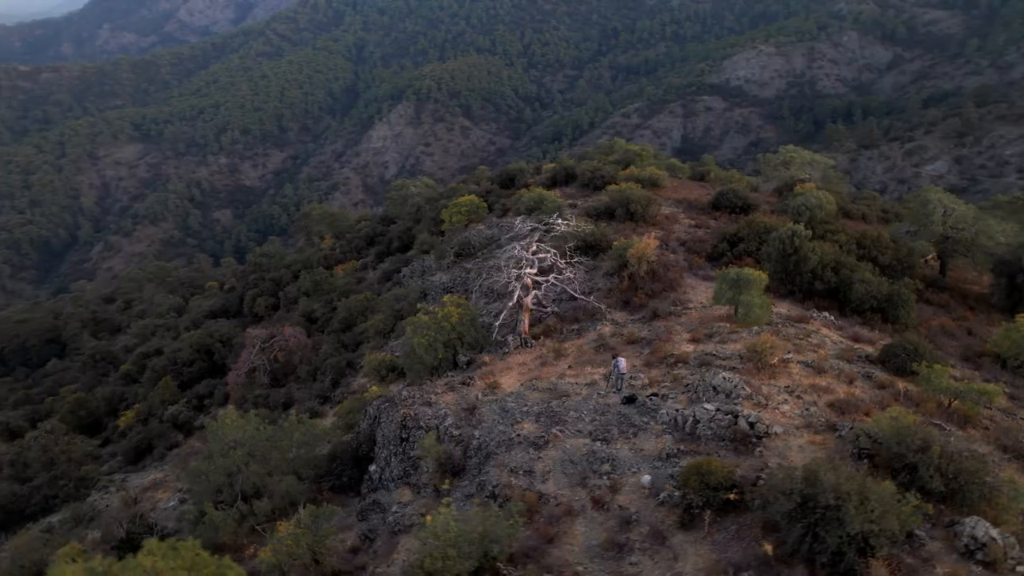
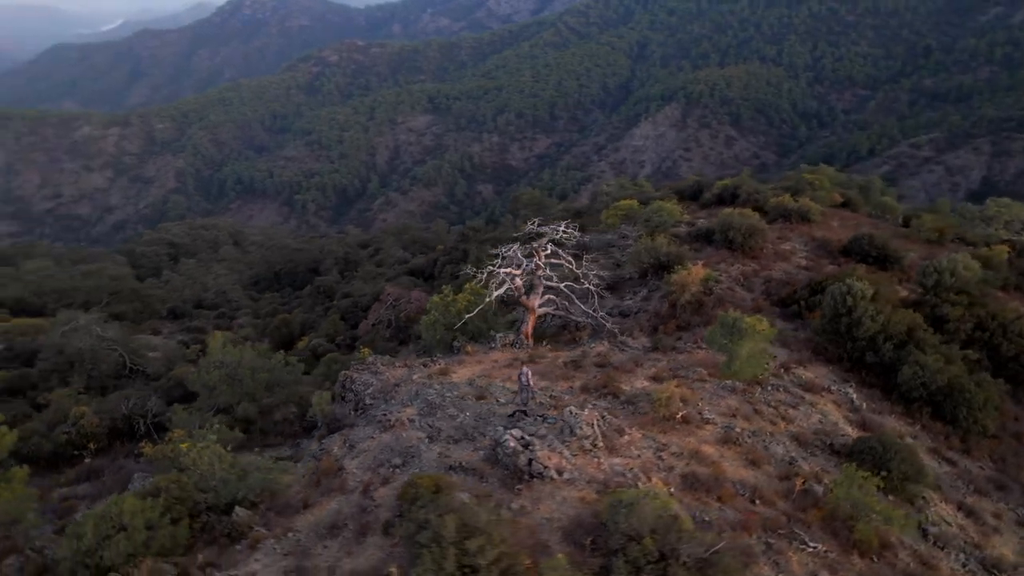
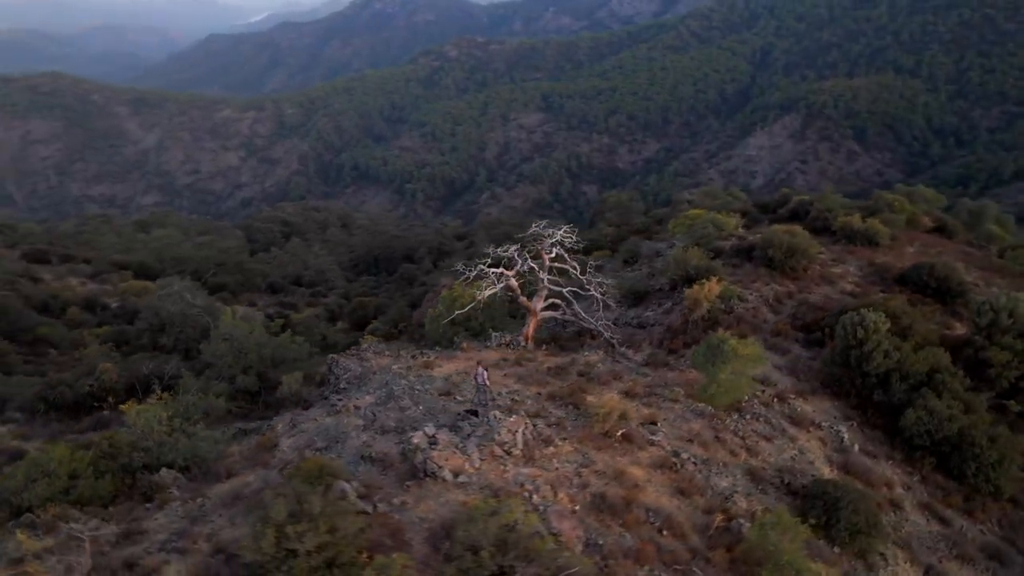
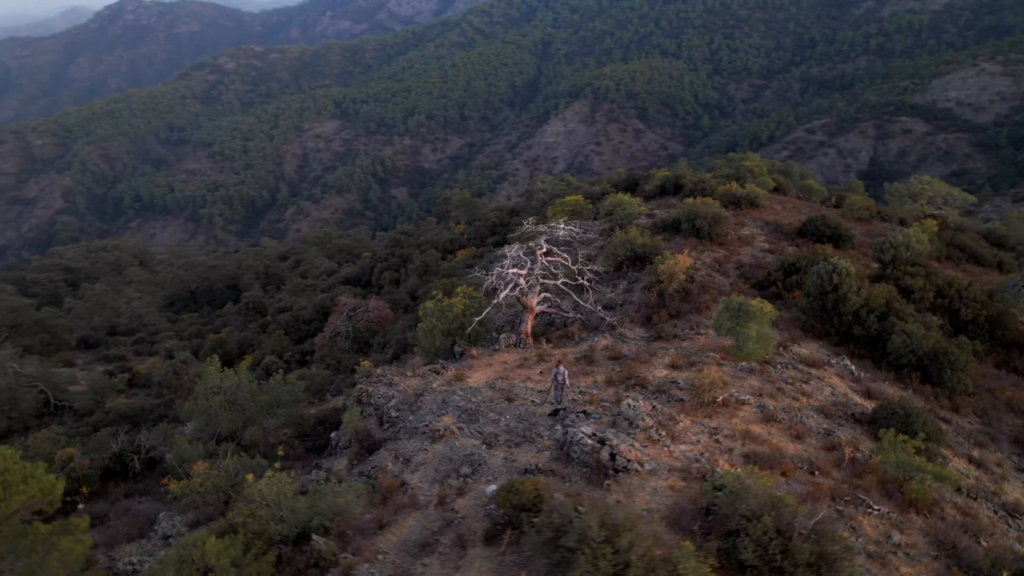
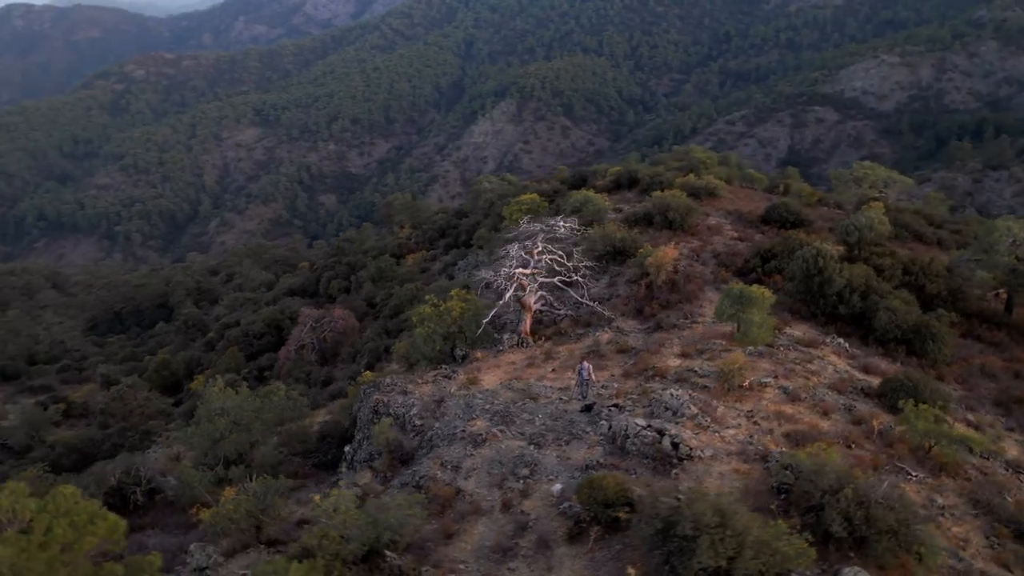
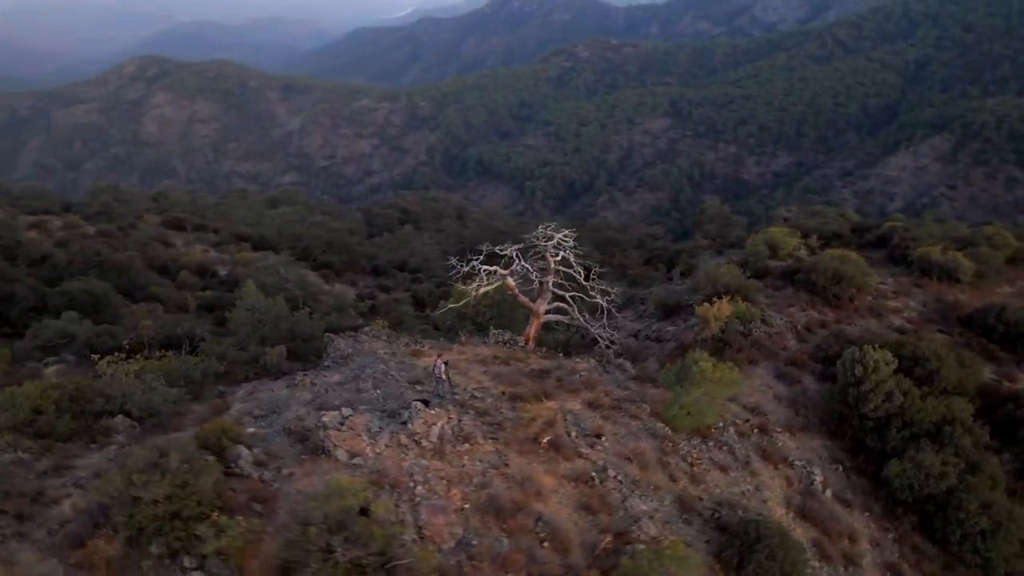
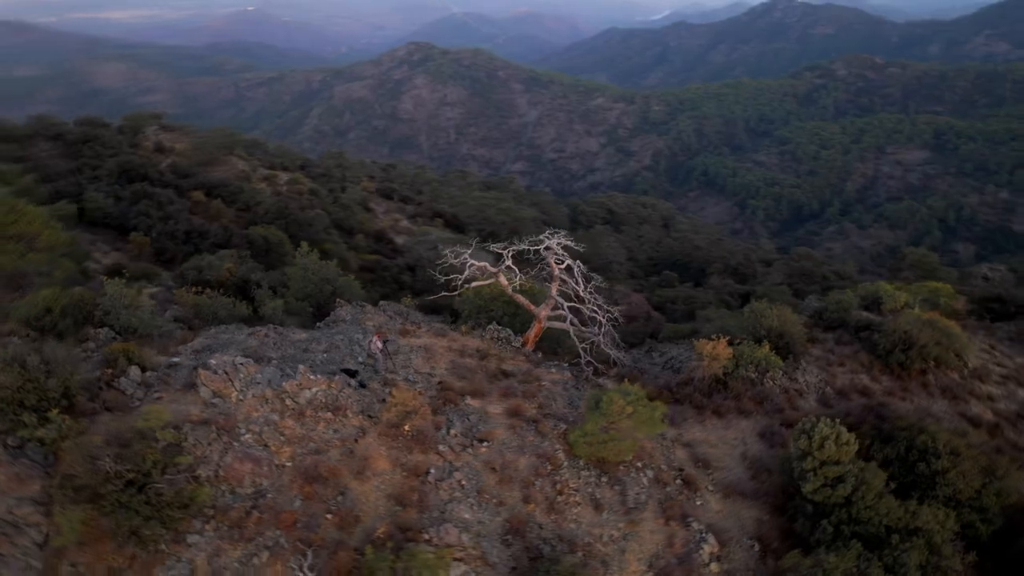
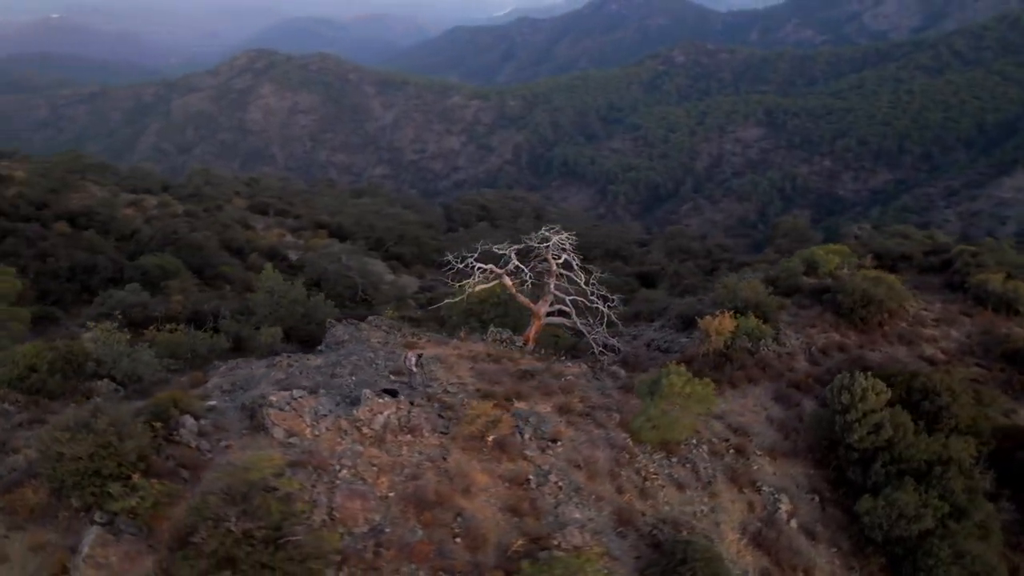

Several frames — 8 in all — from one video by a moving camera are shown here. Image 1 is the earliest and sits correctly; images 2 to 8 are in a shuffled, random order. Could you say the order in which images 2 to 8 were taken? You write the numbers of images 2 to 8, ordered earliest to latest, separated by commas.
5, 4, 2, 3, 6, 8, 7
